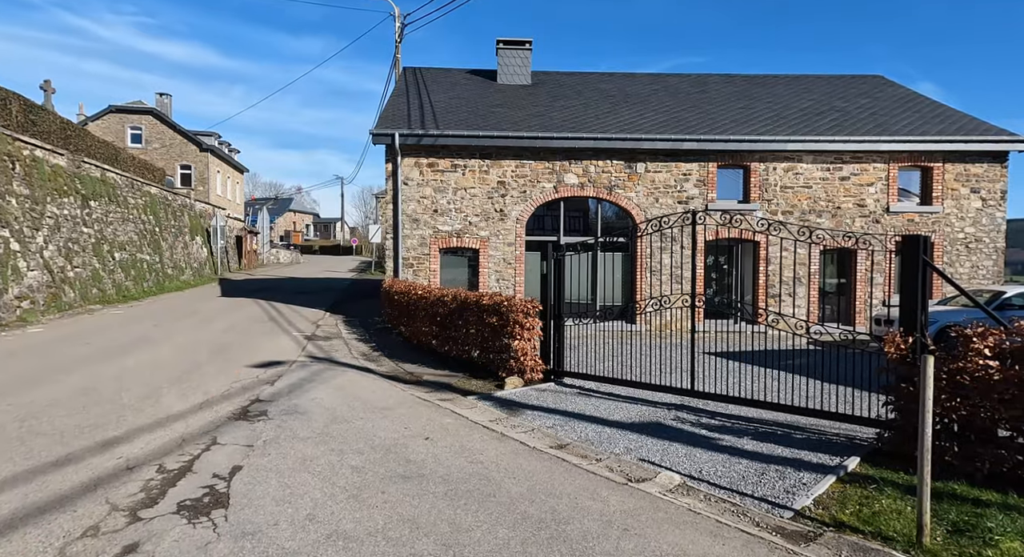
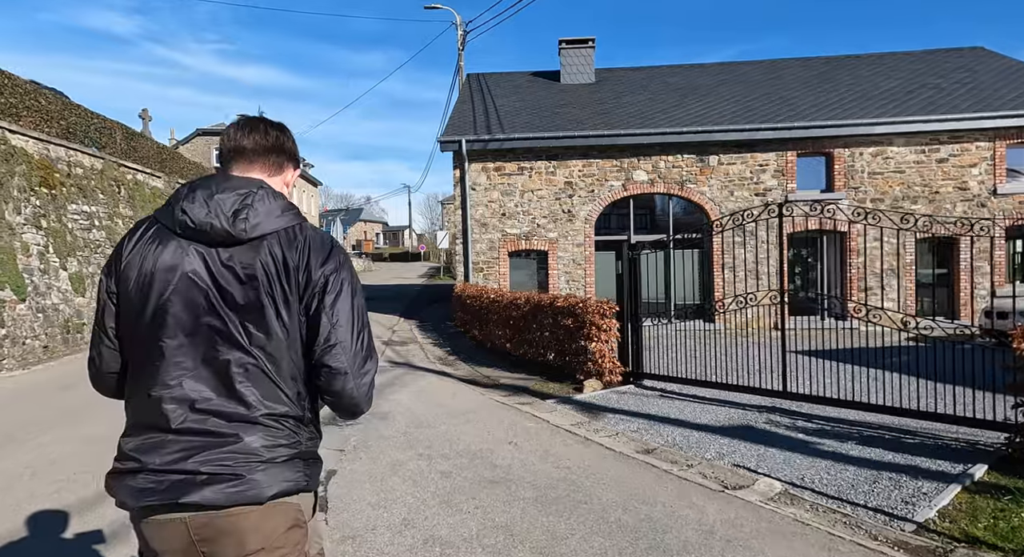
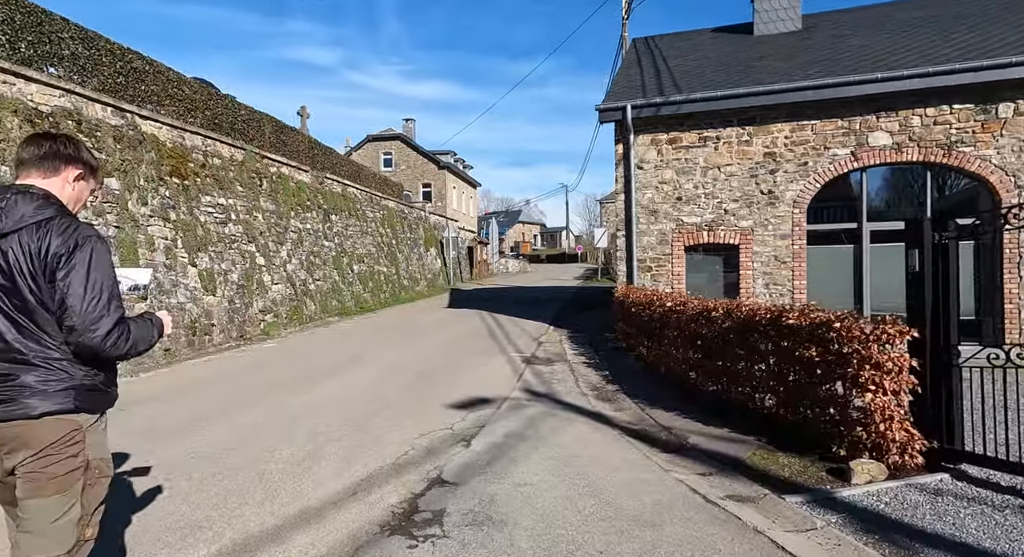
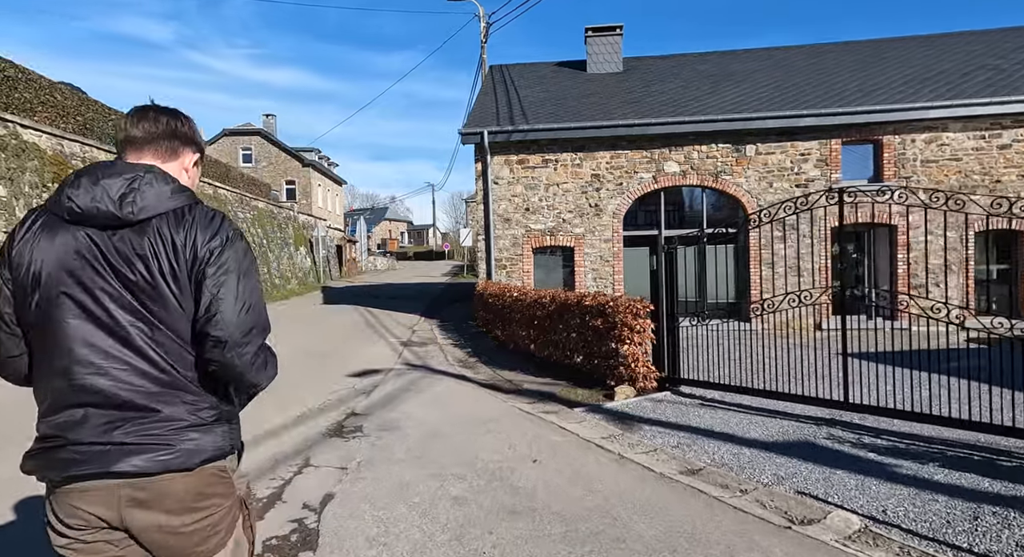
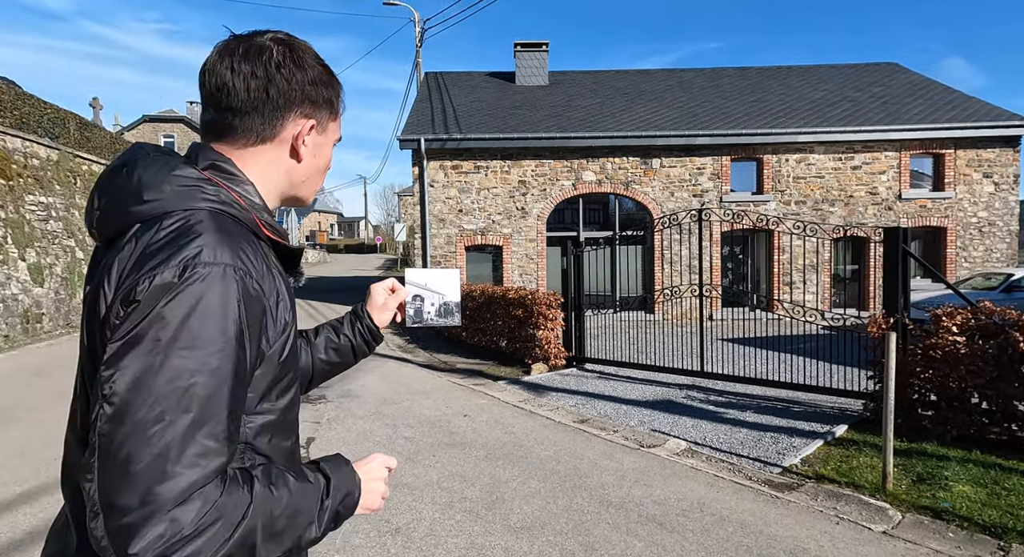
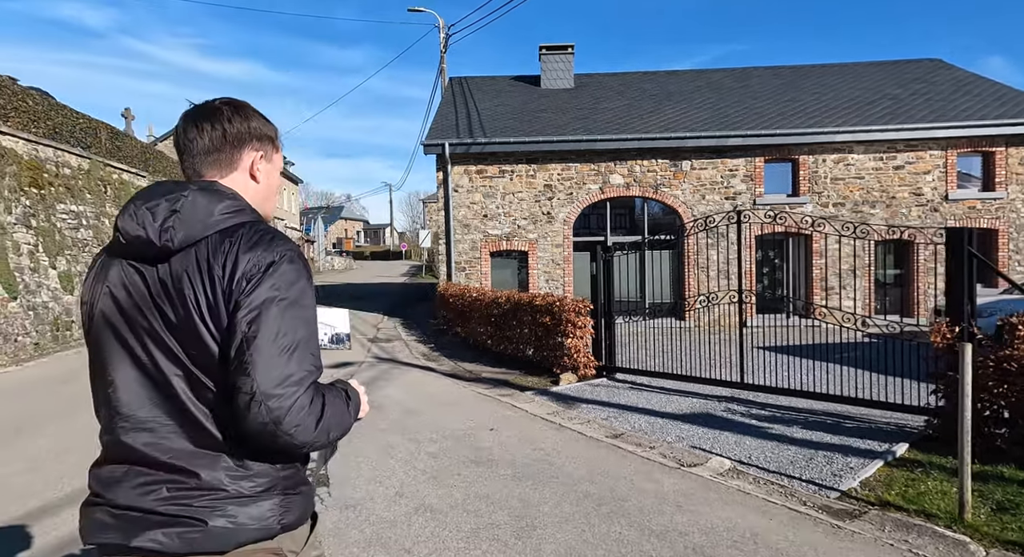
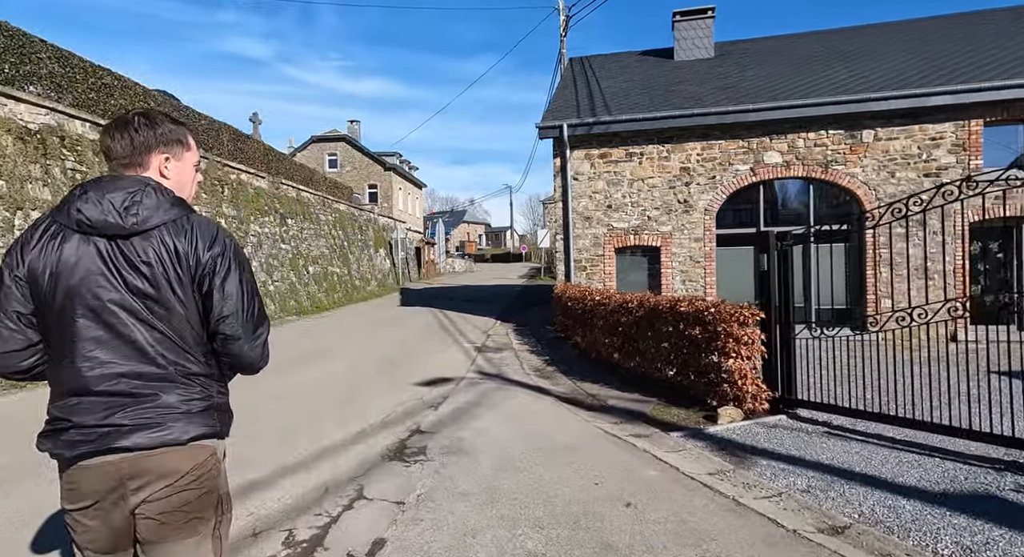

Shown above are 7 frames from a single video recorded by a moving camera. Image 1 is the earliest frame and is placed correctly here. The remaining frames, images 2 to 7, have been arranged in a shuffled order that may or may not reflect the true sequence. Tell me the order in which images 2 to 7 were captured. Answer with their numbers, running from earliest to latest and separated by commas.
5, 6, 2, 4, 7, 3
